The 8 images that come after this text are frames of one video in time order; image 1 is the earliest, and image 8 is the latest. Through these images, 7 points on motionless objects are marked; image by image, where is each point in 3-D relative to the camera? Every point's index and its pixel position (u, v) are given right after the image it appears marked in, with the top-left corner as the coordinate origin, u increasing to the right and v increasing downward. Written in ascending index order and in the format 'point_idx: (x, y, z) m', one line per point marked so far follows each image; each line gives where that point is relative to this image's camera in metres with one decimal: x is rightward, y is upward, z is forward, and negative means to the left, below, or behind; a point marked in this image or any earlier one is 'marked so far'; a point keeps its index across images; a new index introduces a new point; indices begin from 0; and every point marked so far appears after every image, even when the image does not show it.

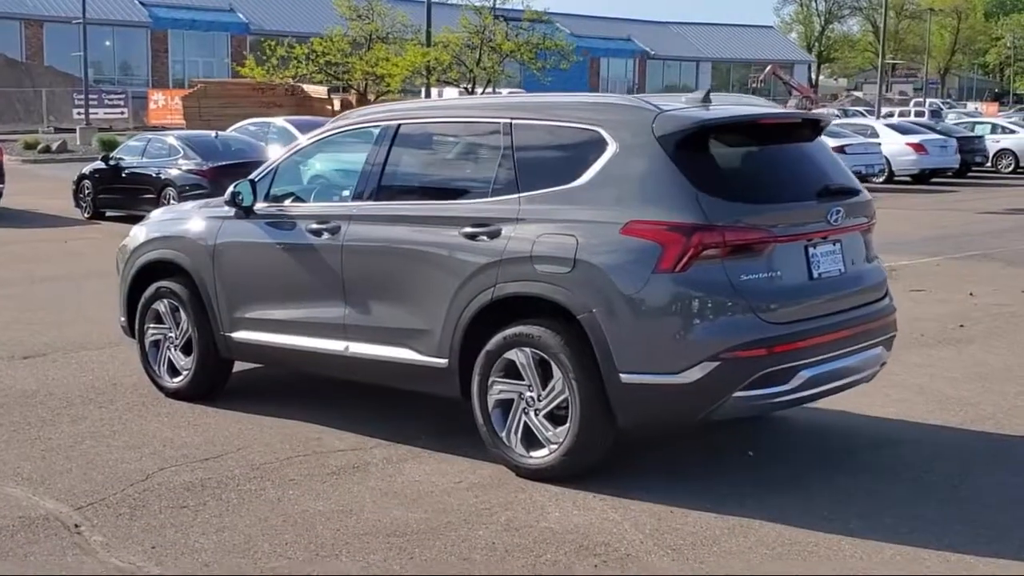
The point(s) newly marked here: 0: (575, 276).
0: (+0.3, 0.0, +5.6) m
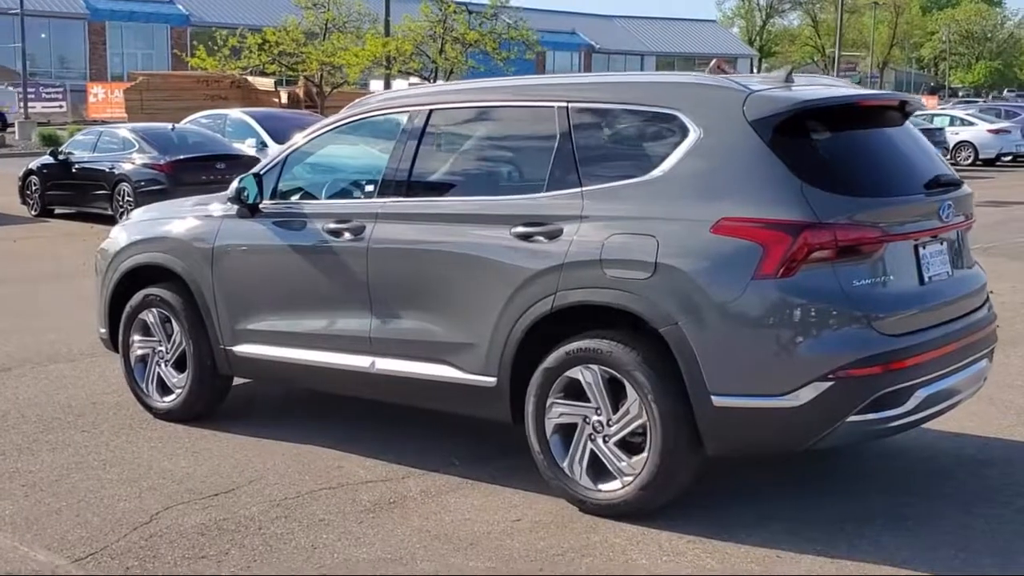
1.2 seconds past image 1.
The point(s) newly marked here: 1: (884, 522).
0: (+0.5, 0.0, +4.8) m
1: (+1.3, -0.8, +4.9) m
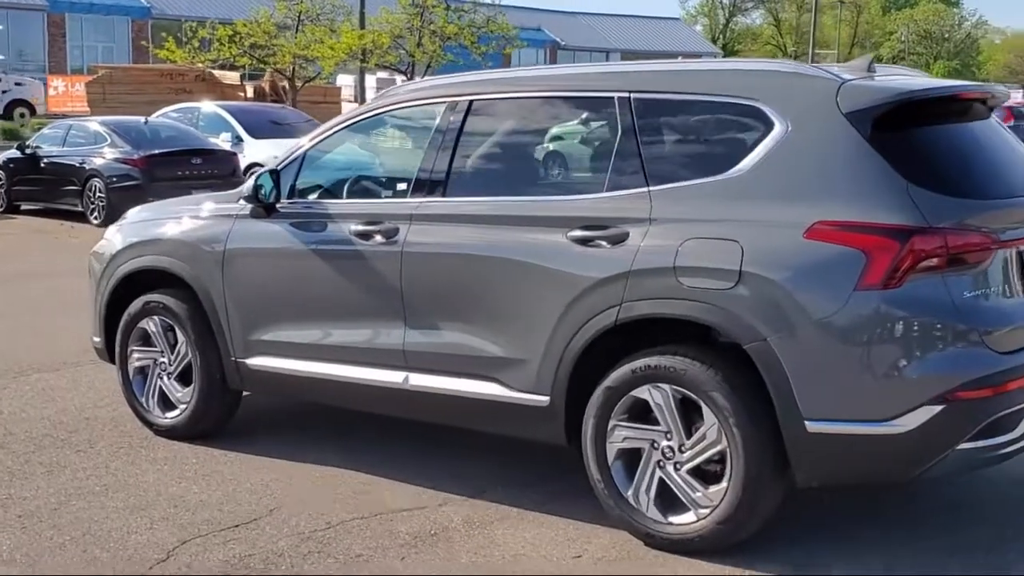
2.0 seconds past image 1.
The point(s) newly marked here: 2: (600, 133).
0: (+0.7, 0.0, +4.3) m
1: (+1.5, -0.9, +4.5) m
2: (+0.3, +0.6, +4.9) m
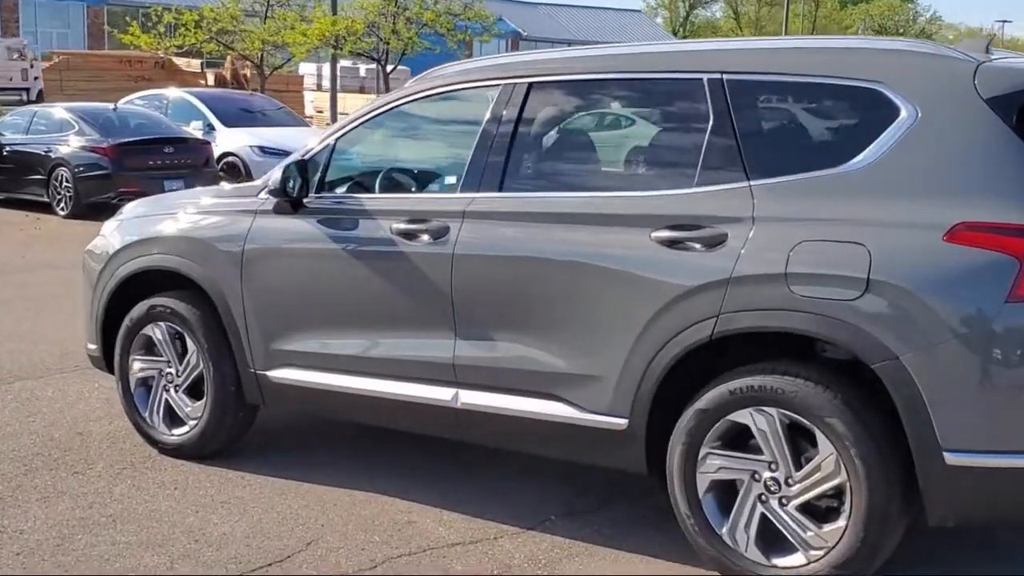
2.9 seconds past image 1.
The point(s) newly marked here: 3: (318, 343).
0: (+1.0, 0.0, +3.8) m
1: (+1.8, -0.9, +3.9) m
2: (+0.5, +0.5, +4.3) m
3: (-0.7, -0.2, +5.1) m
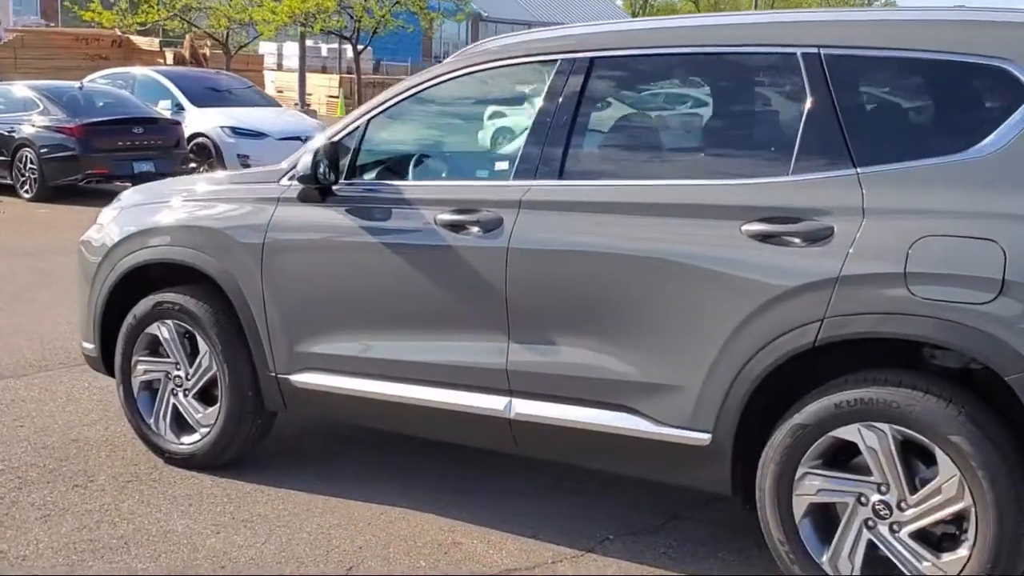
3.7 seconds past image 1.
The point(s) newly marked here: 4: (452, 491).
0: (+1.2, -0.1, +3.3) m
1: (+2.0, -0.9, +3.5) m
2: (+0.7, +0.5, +3.9) m
3: (-0.5, -0.2, +4.6) m
4: (-0.2, -0.7, +4.8) m
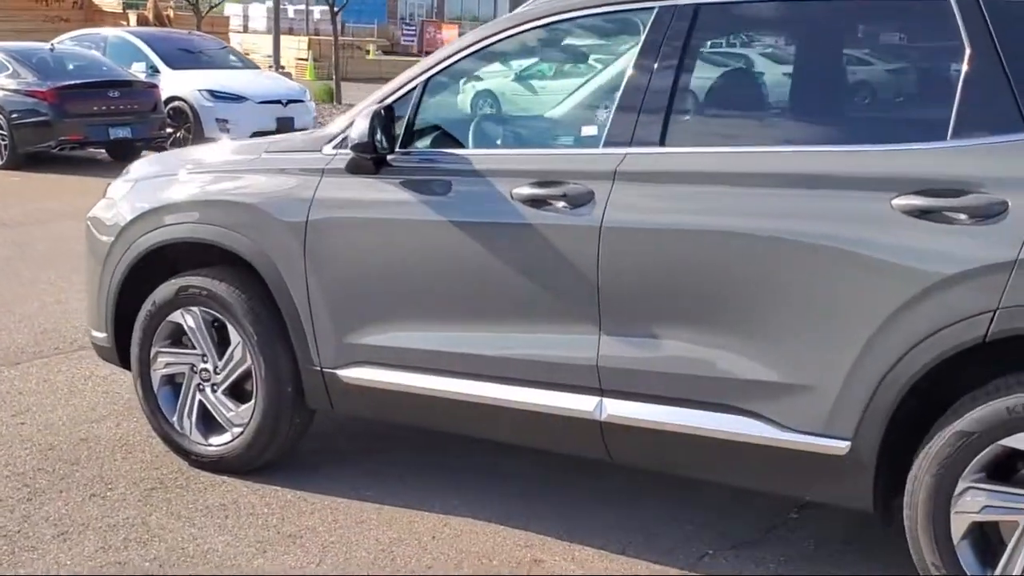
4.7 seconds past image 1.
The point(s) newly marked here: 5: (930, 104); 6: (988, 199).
0: (+1.5, 0.0, +2.8) m
1: (+2.3, -0.9, +3.1) m
2: (+1.0, +0.6, +3.4) m
3: (-0.3, -0.1, +4.1) m
4: (0.0, -0.6, +4.3) m
5: (+1.0, +0.4, +3.3) m
6: (+1.1, +0.2, +3.1) m
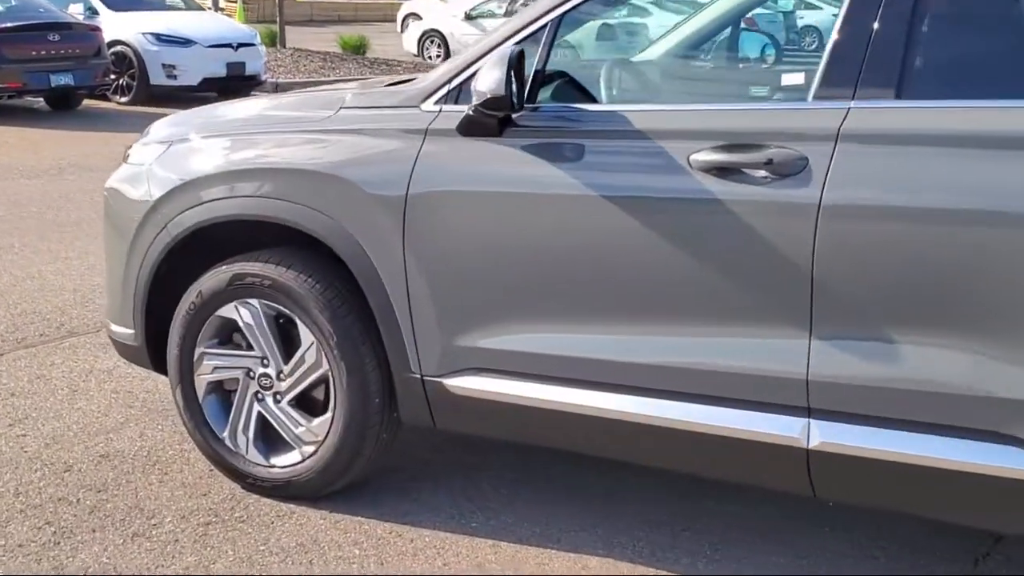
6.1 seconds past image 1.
0: (+1.9, 0.0, +2.1) m
1: (+2.7, -0.8, +2.5) m
2: (+1.4, +0.6, +2.6) m
3: (+0.1, -0.1, +3.3) m
4: (+0.4, -0.6, +3.5) m
5: (+1.5, +0.5, +2.5) m
6: (+1.5, +0.2, +2.4) m
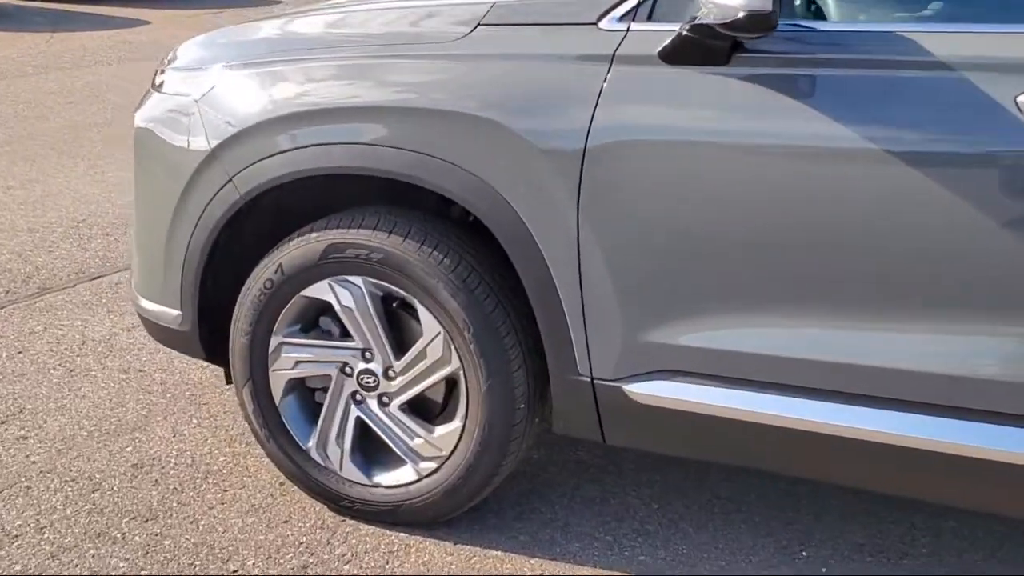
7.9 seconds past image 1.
0: (+2.4, 0.0, +1.5) m
1: (+3.2, -0.8, +2.0) m
2: (+1.9, +0.6, +1.9) m
3: (+0.5, -0.1, +2.5) m
4: (+0.8, -0.5, +2.8) m
5: (+1.9, +0.5, +1.8) m
6: (+2.0, +0.2, +1.7) m
